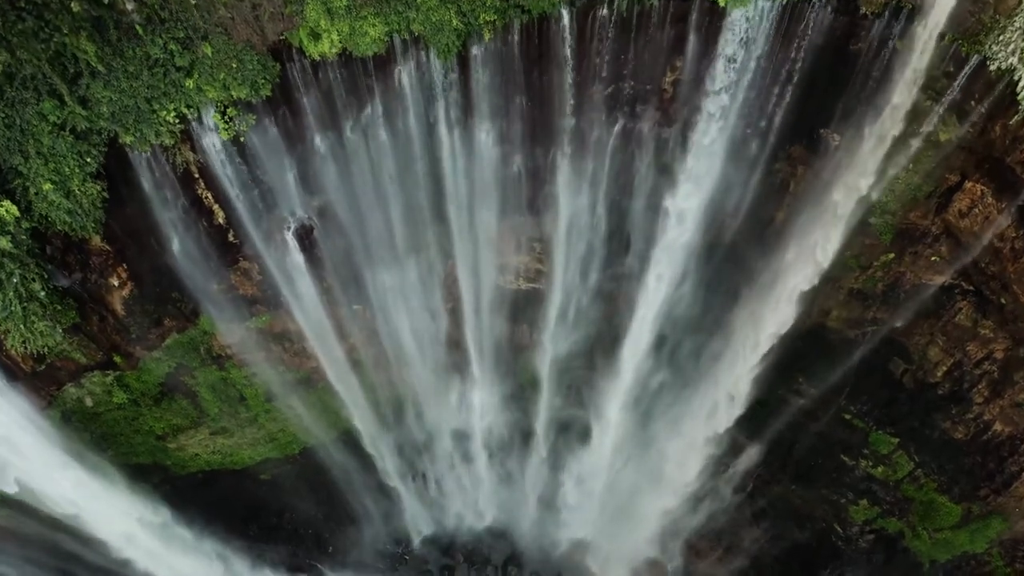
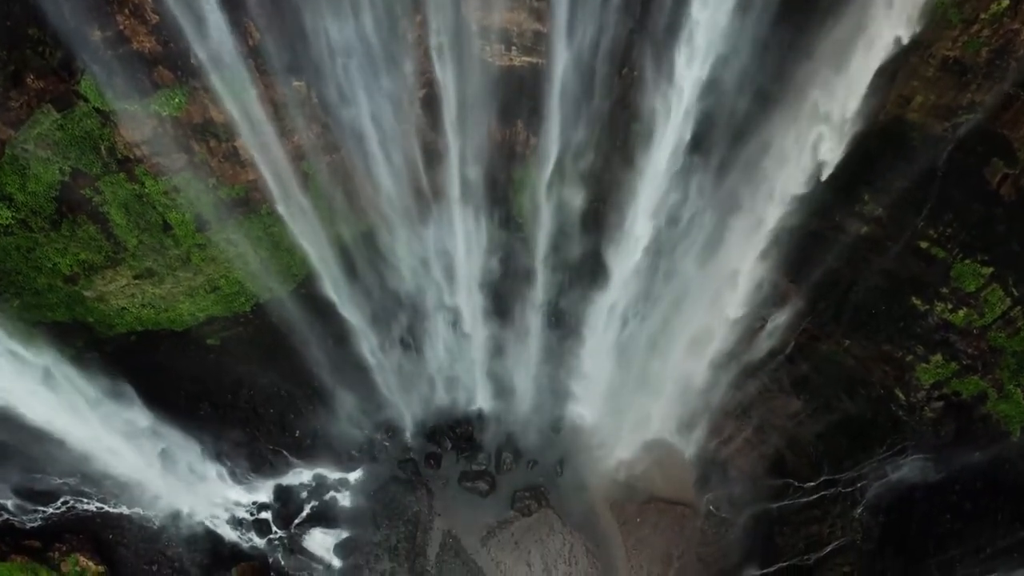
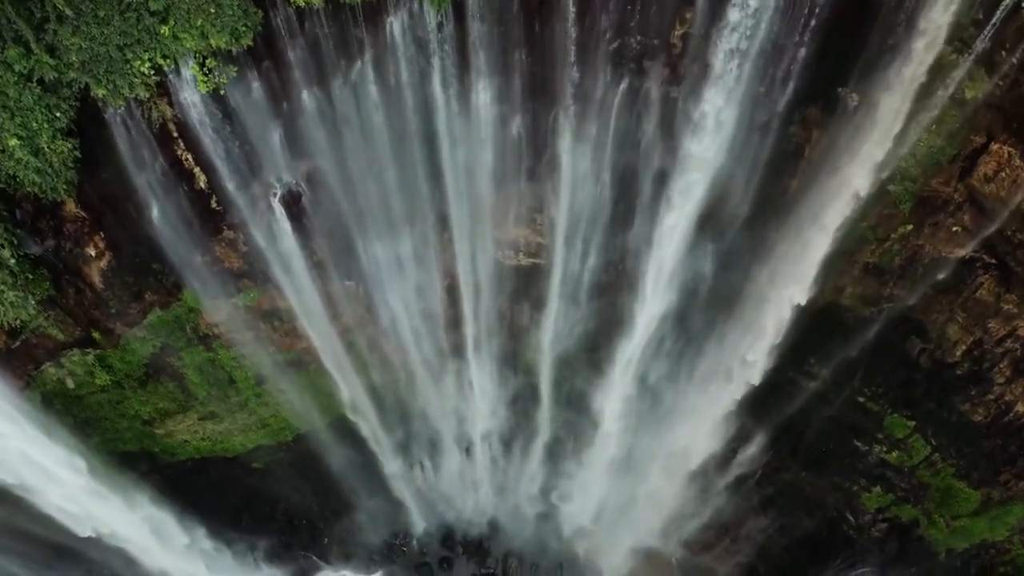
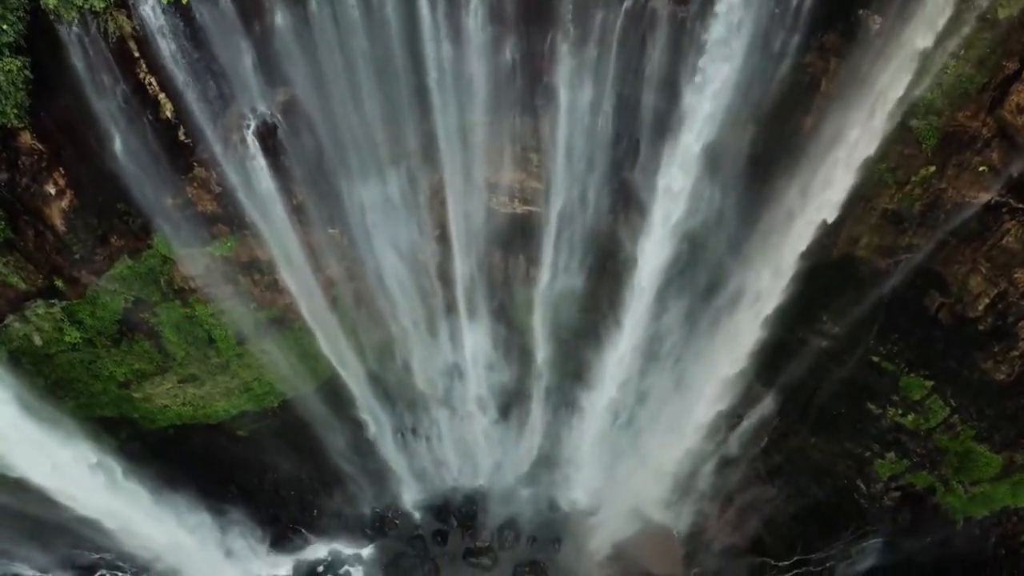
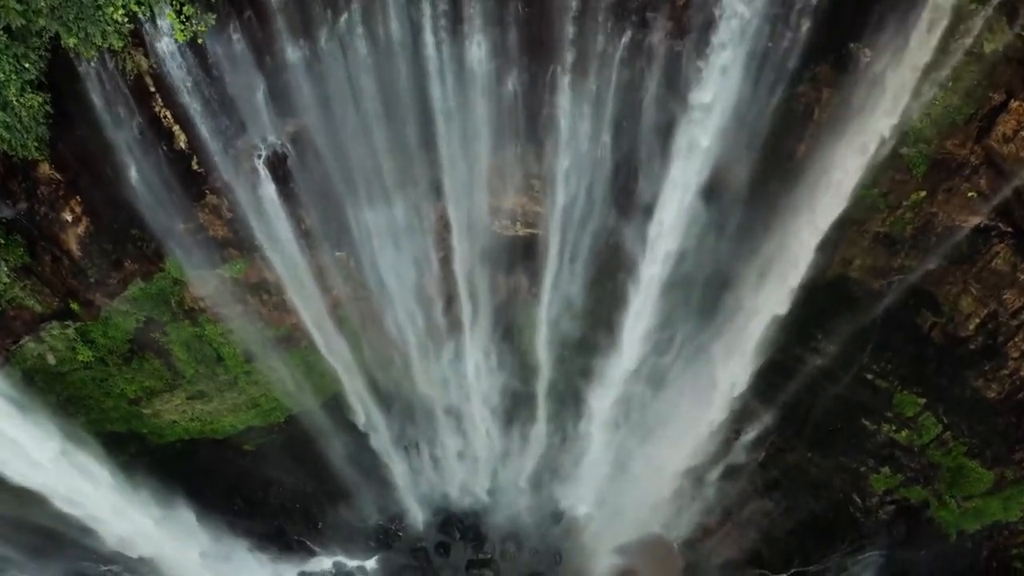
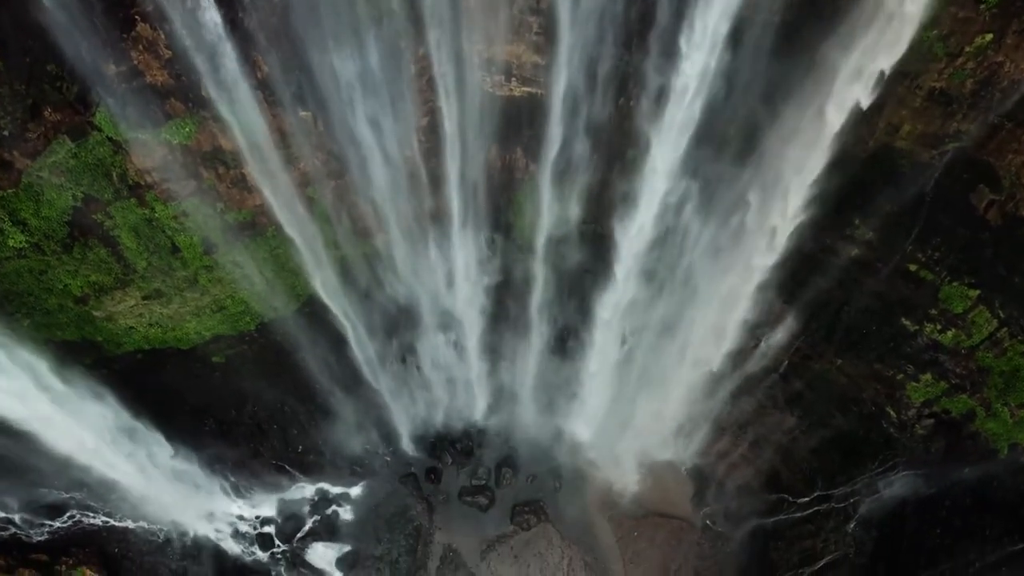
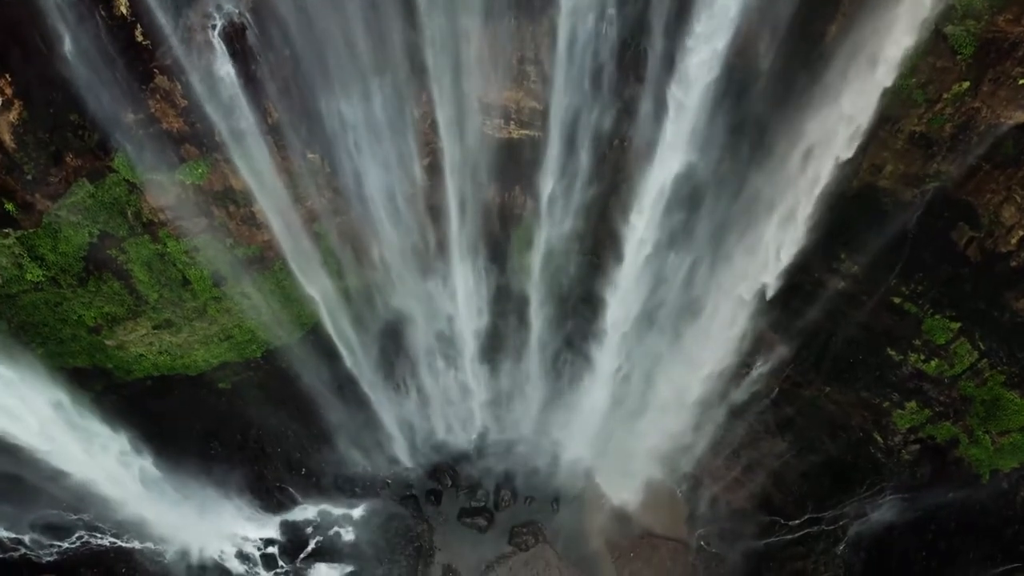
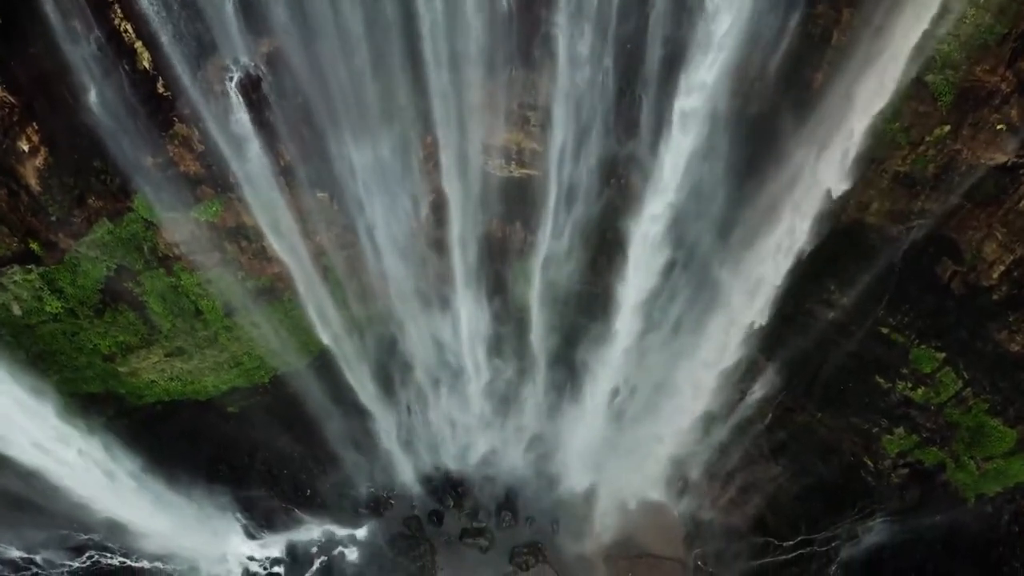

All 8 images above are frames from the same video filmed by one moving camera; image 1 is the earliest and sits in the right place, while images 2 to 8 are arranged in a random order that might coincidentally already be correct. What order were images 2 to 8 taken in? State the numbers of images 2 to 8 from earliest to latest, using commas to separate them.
3, 5, 4, 8, 7, 6, 2
